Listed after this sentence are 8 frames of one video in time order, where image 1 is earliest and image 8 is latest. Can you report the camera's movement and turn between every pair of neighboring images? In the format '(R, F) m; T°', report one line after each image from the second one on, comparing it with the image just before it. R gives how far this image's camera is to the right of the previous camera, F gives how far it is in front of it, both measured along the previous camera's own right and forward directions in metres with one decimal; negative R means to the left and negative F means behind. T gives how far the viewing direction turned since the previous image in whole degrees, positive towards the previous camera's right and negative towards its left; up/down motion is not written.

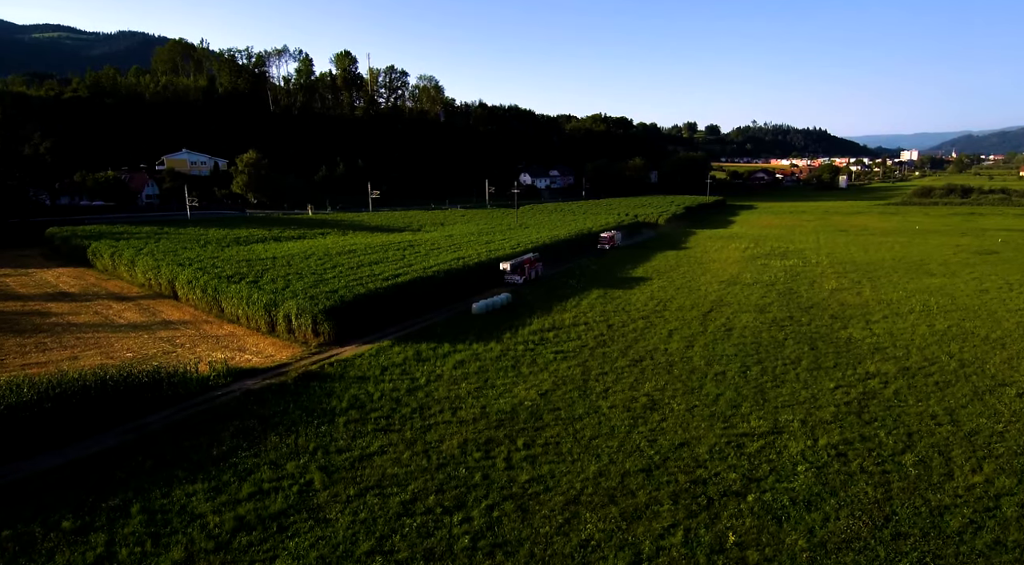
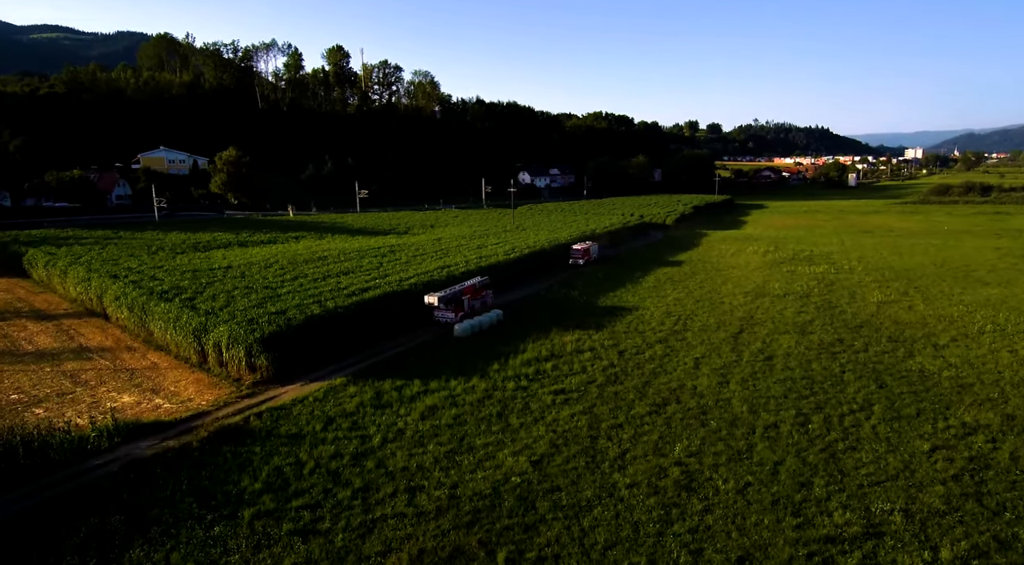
(+0.4, +4.9) m; 0°
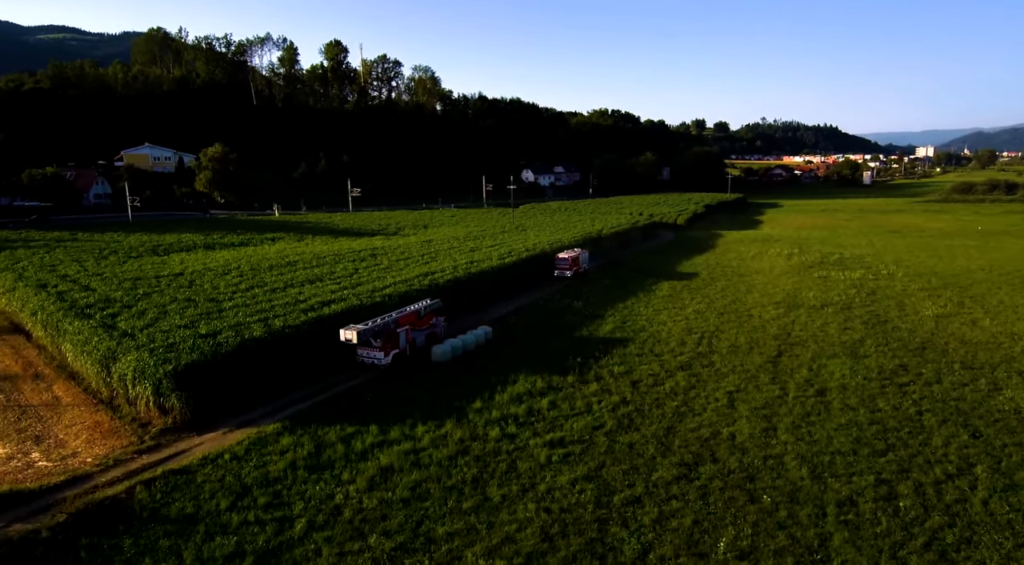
(+0.5, +4.1) m; -1°
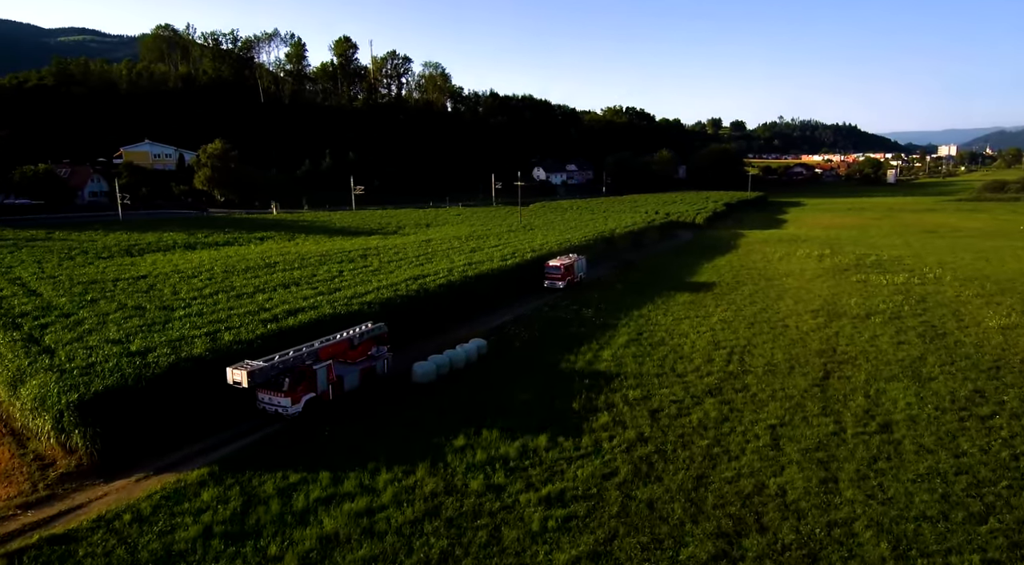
(+0.4, +3.0) m; -1°
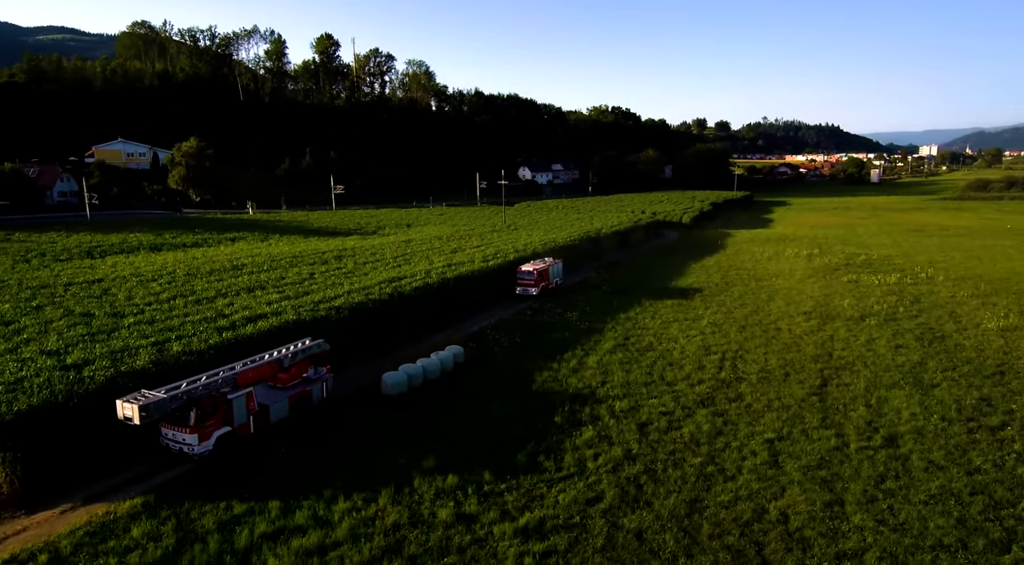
(+0.2, +1.2) m; +1°
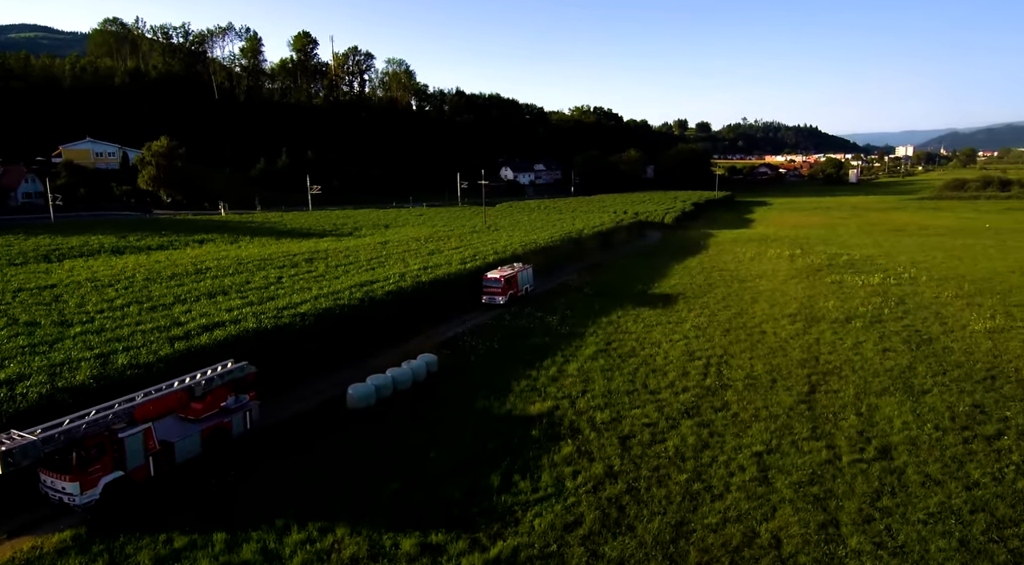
(+0.2, +0.8) m; +2°
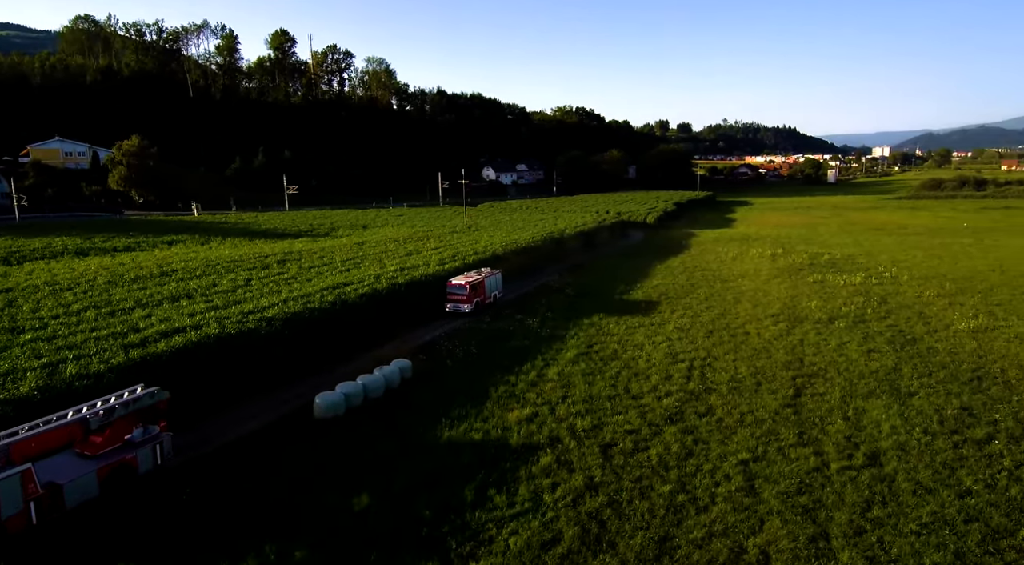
(+0.1, +0.6) m; +1°
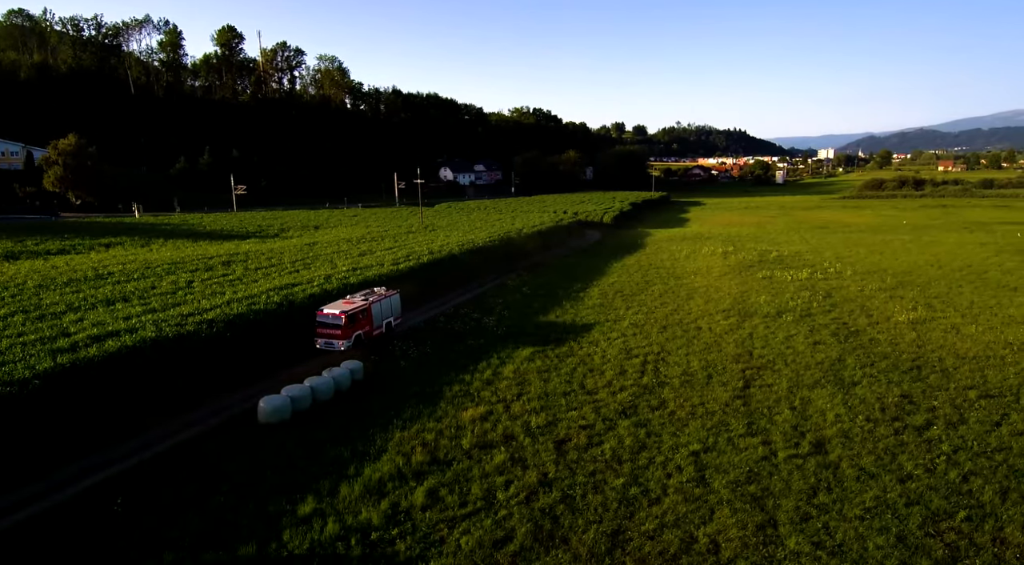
(+0.1, +0.1) m; +4°
